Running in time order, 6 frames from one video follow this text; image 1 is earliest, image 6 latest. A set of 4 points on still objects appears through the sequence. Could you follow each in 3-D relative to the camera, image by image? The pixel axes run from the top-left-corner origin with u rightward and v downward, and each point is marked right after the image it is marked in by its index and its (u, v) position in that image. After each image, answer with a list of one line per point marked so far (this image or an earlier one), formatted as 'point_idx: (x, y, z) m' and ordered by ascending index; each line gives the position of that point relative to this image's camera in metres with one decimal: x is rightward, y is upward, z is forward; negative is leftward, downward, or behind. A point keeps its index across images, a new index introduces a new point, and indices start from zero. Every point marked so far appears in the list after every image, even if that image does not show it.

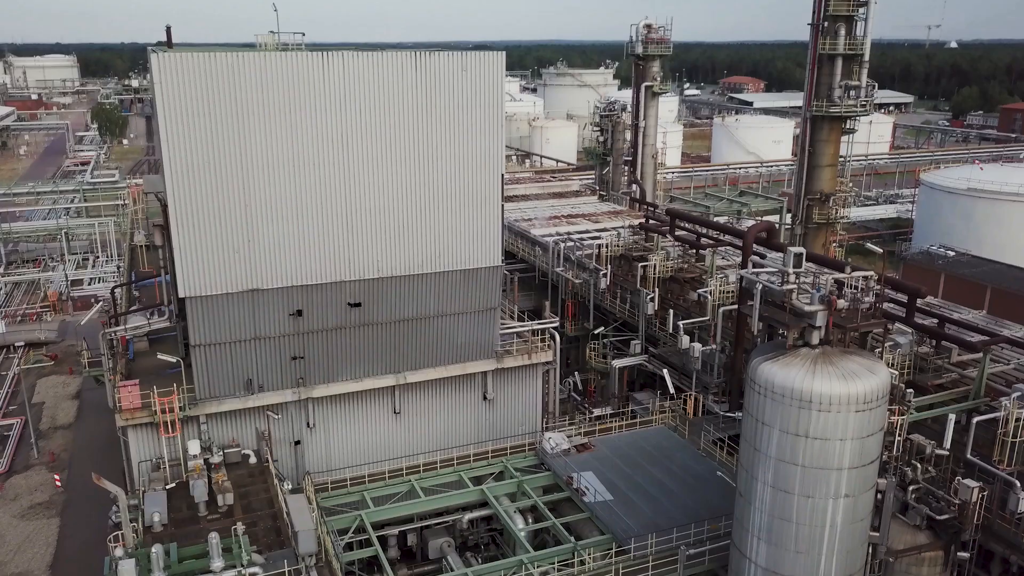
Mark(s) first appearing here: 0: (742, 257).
0: (+6.1, +0.8, +19.9) m
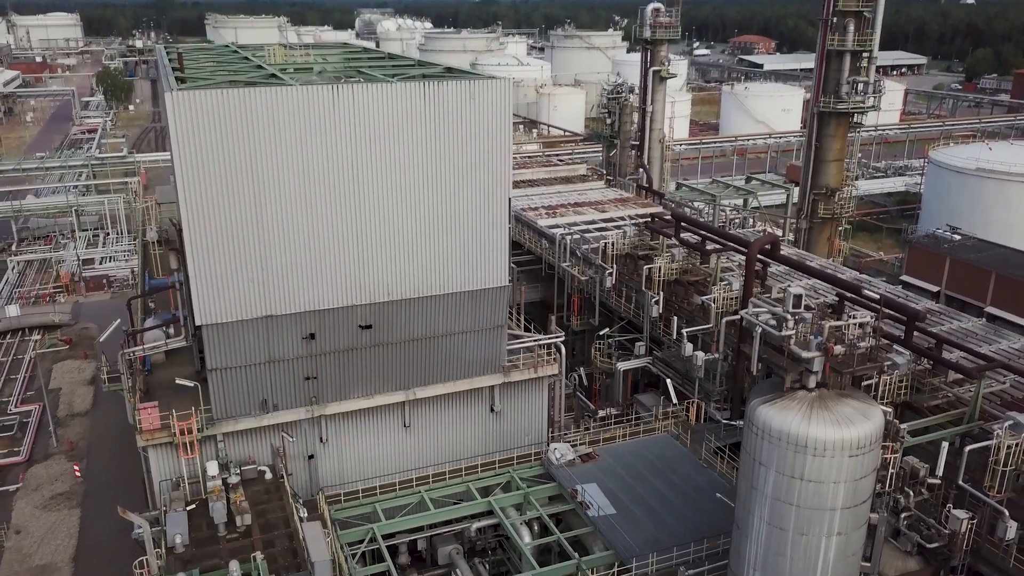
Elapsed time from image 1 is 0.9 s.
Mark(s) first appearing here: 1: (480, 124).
0: (+6.3, +0.5, +20.2) m
1: (-0.7, +3.6, +16.3) m
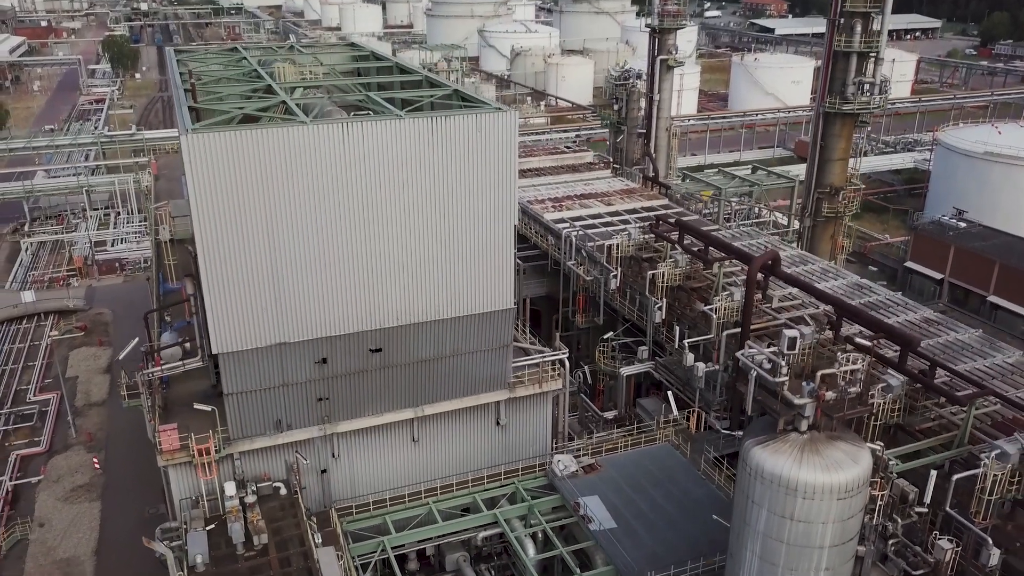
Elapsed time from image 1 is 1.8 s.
0: (+6.4, 0.0, +20.6) m
1: (-0.6, +3.0, +16.6) m
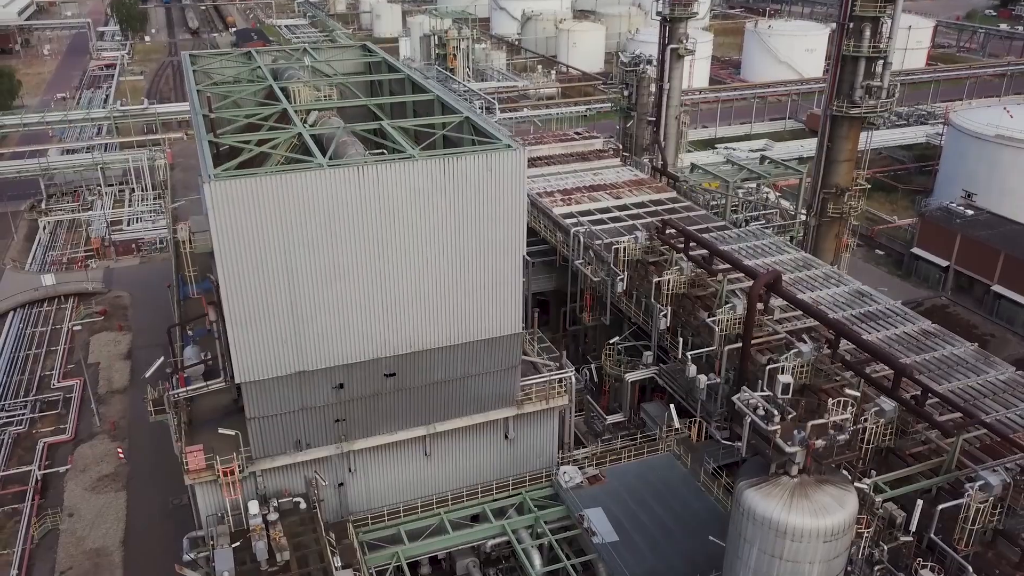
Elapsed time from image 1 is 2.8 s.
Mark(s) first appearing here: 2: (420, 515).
0: (+6.7, -0.5, +21.2) m
1: (-0.3, +2.3, +17.2) m
2: (-2.4, -5.9, +19.4) m
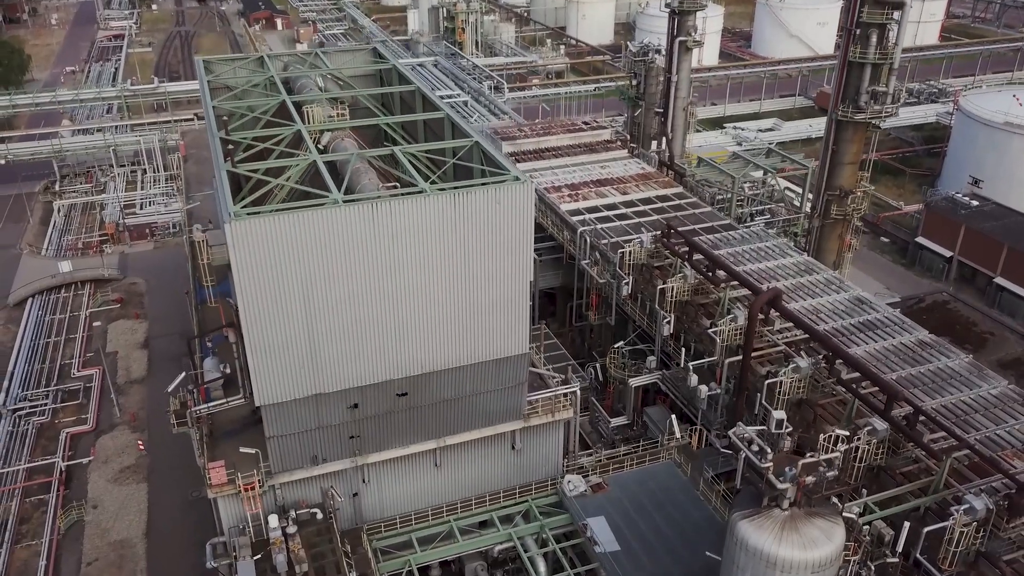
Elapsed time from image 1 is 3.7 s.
0: (+6.9, -1.0, +21.8) m
1: (-0.2, +1.6, +17.7) m
2: (-2.2, -6.4, +20.3) m
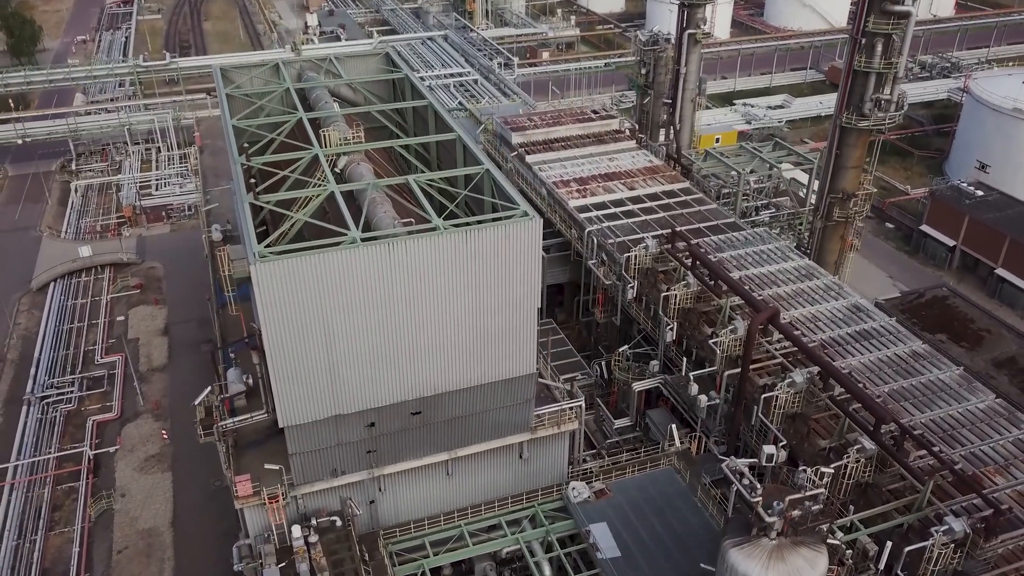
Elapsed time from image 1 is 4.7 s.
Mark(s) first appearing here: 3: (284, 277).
0: (+7.1, -1.6, +22.7) m
1: (+0.1, +0.9, +18.6) m
2: (-2.0, -7.0, +21.6) m
3: (-5.1, +0.2, +16.7) m
